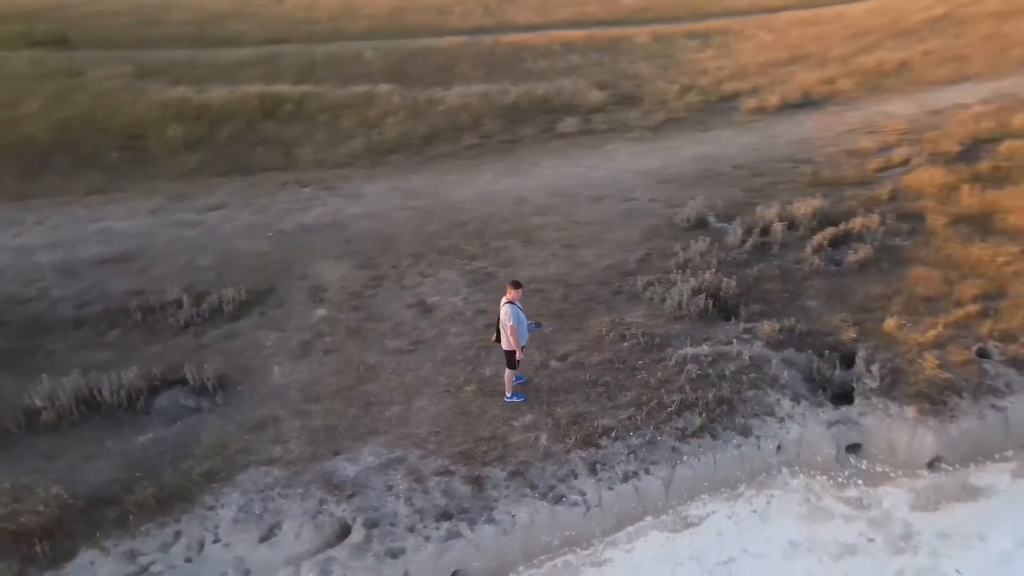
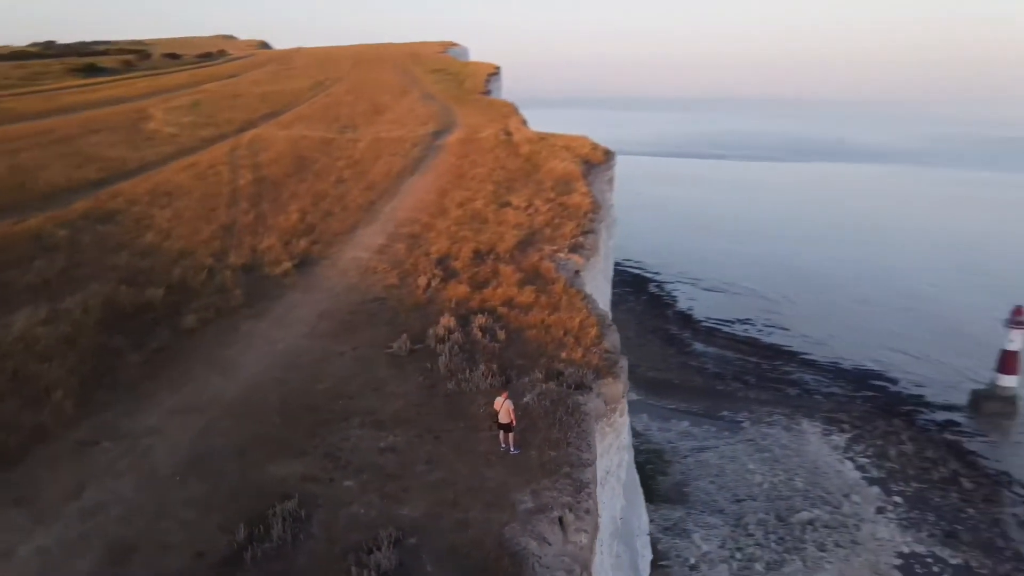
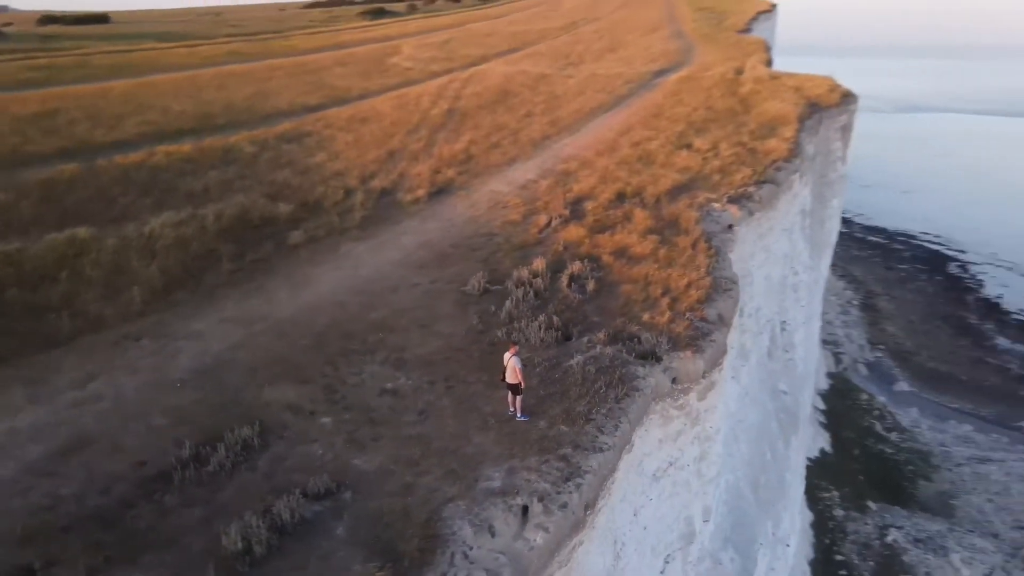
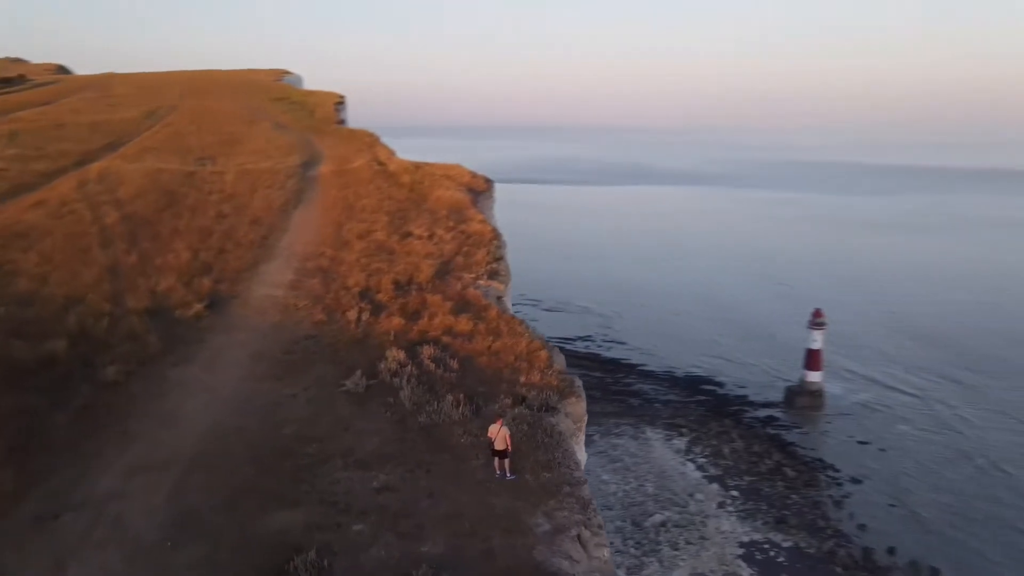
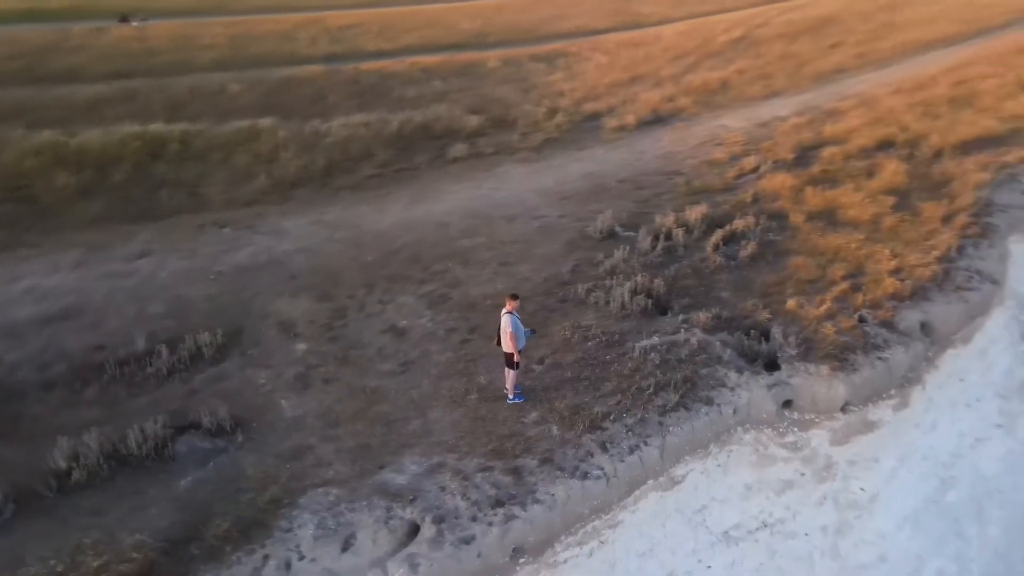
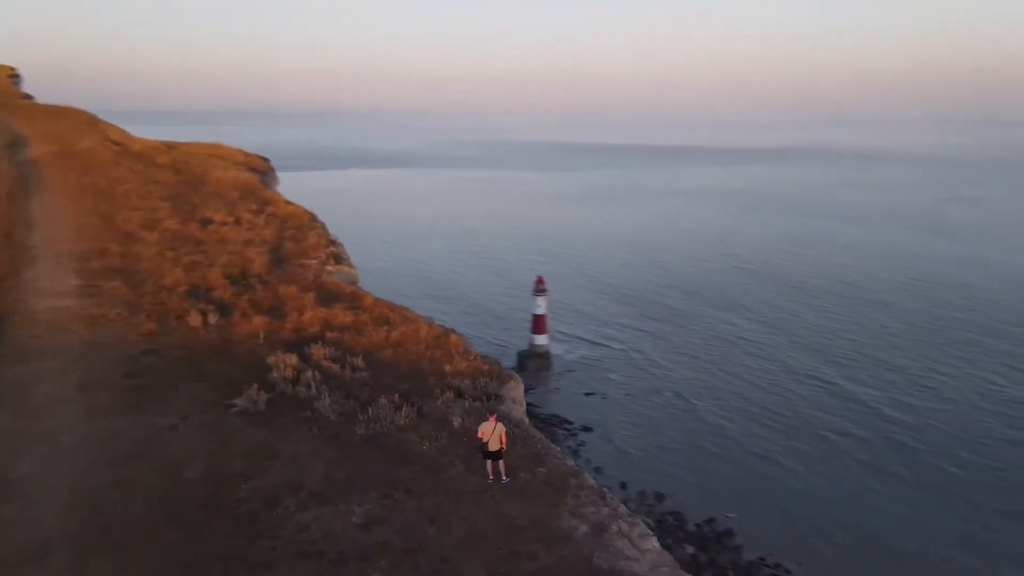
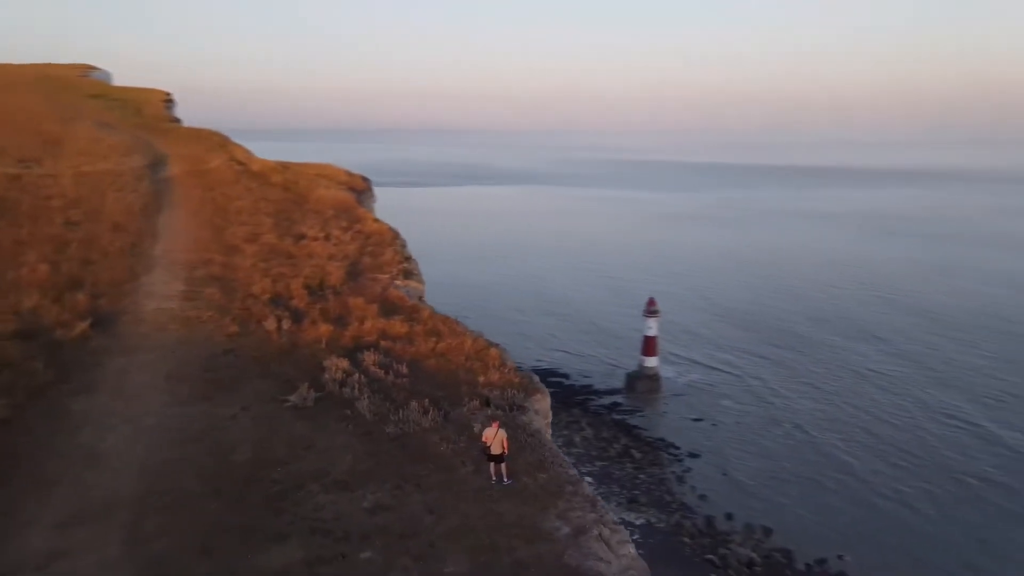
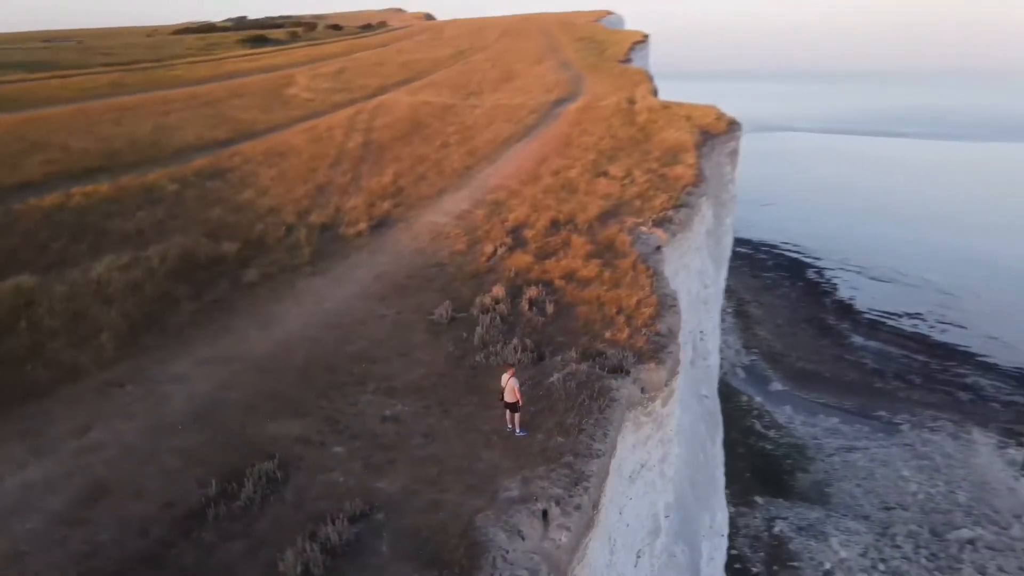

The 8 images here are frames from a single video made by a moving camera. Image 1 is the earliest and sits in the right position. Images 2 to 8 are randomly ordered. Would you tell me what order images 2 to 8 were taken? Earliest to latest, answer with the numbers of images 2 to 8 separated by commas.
5, 3, 8, 2, 4, 7, 6
